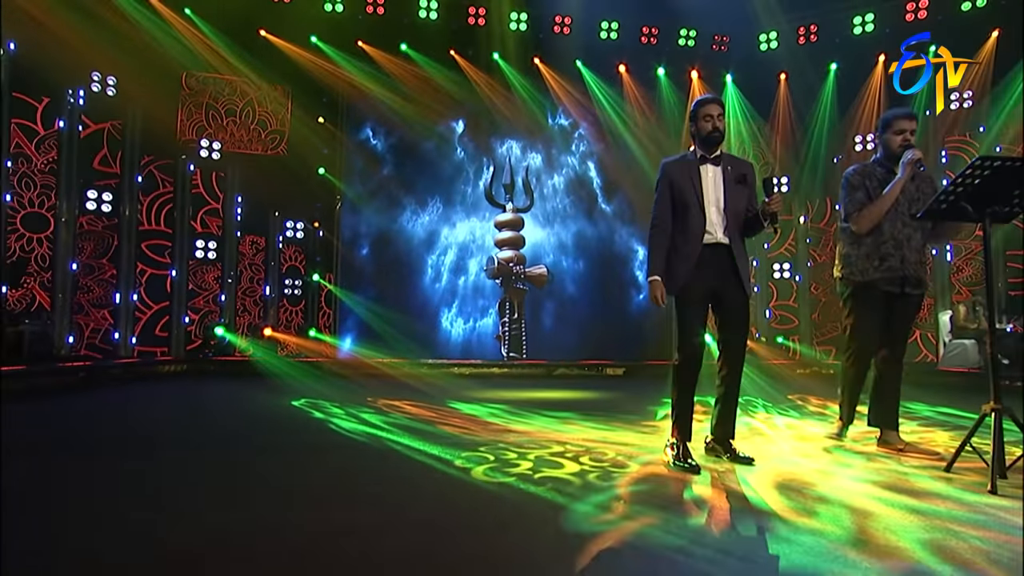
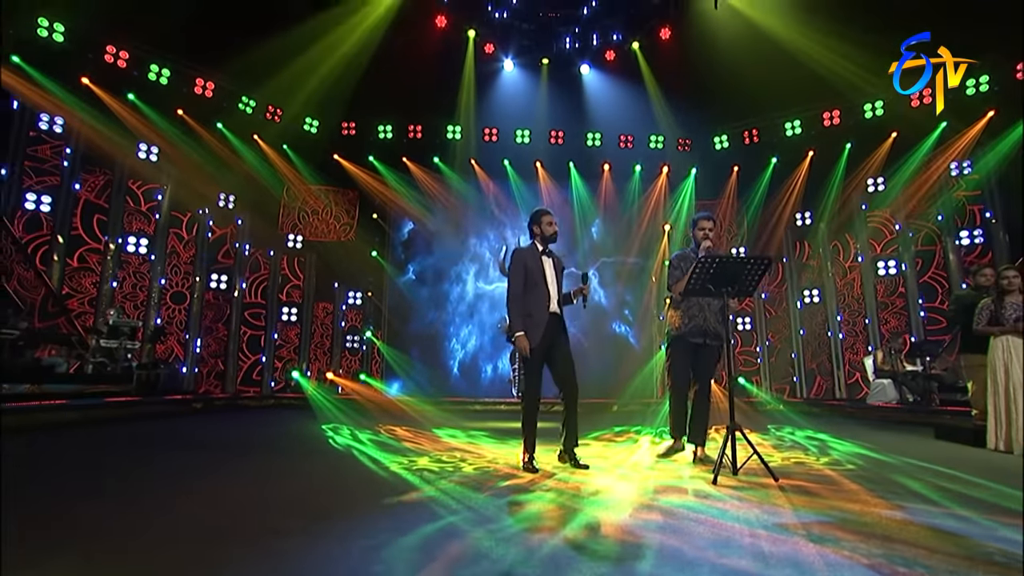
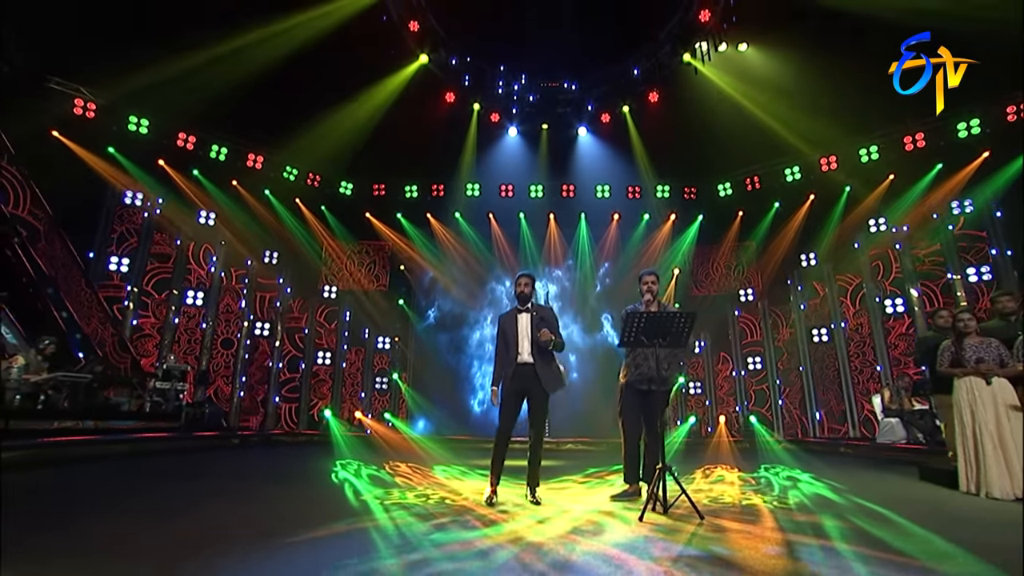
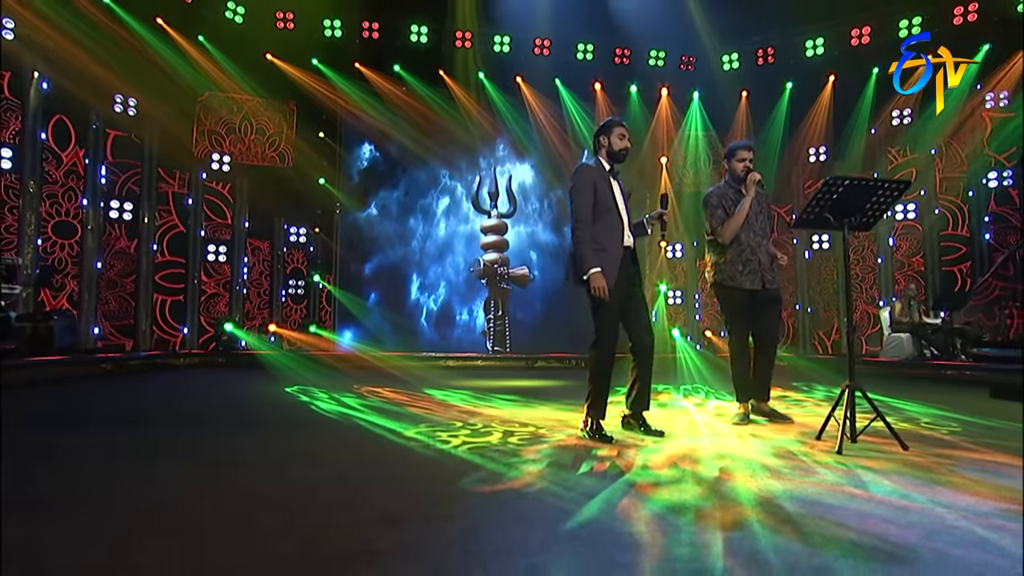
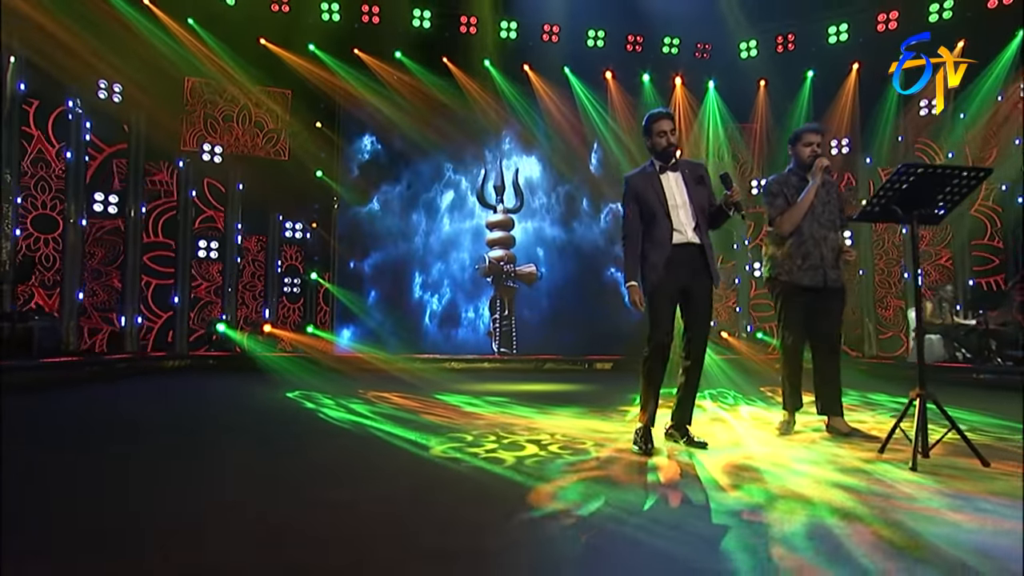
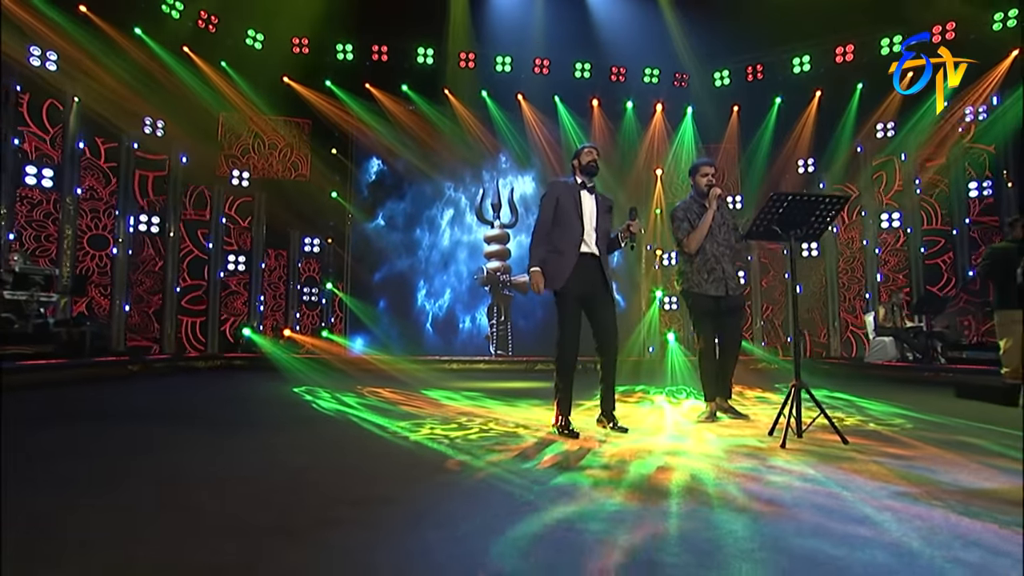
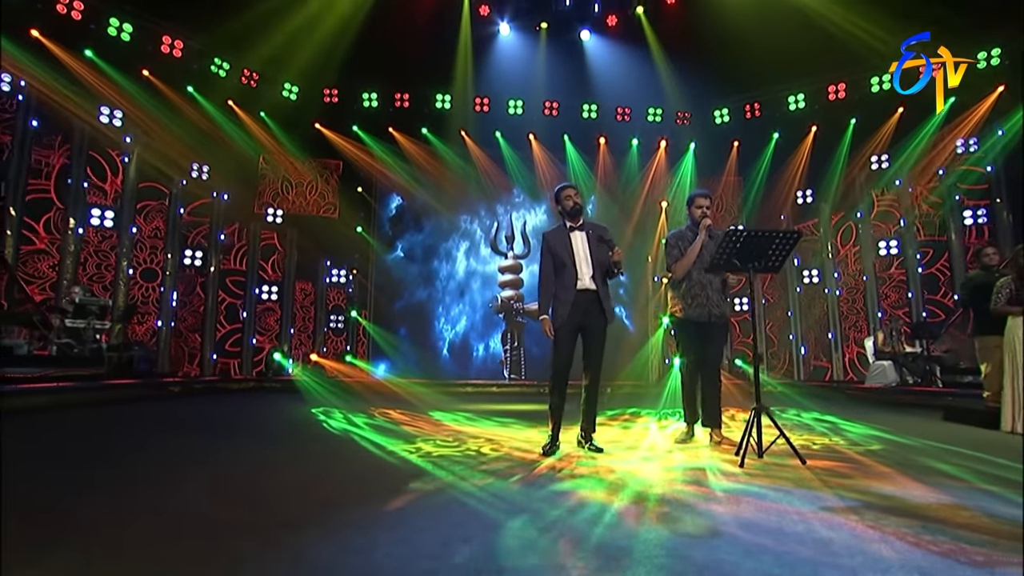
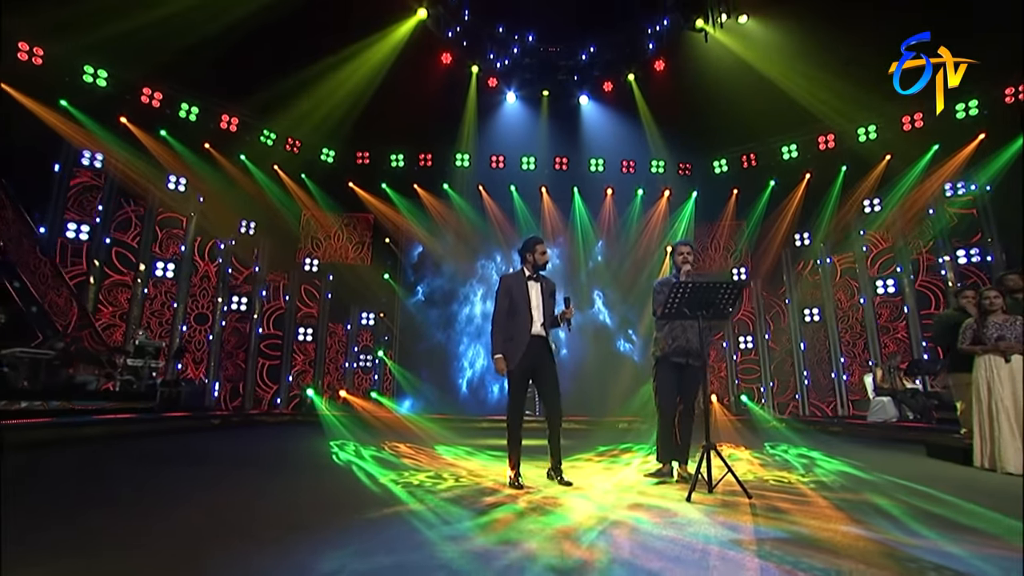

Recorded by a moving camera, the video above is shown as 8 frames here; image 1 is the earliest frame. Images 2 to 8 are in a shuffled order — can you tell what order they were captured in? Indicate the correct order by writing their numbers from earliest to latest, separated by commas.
5, 4, 6, 7, 2, 8, 3
